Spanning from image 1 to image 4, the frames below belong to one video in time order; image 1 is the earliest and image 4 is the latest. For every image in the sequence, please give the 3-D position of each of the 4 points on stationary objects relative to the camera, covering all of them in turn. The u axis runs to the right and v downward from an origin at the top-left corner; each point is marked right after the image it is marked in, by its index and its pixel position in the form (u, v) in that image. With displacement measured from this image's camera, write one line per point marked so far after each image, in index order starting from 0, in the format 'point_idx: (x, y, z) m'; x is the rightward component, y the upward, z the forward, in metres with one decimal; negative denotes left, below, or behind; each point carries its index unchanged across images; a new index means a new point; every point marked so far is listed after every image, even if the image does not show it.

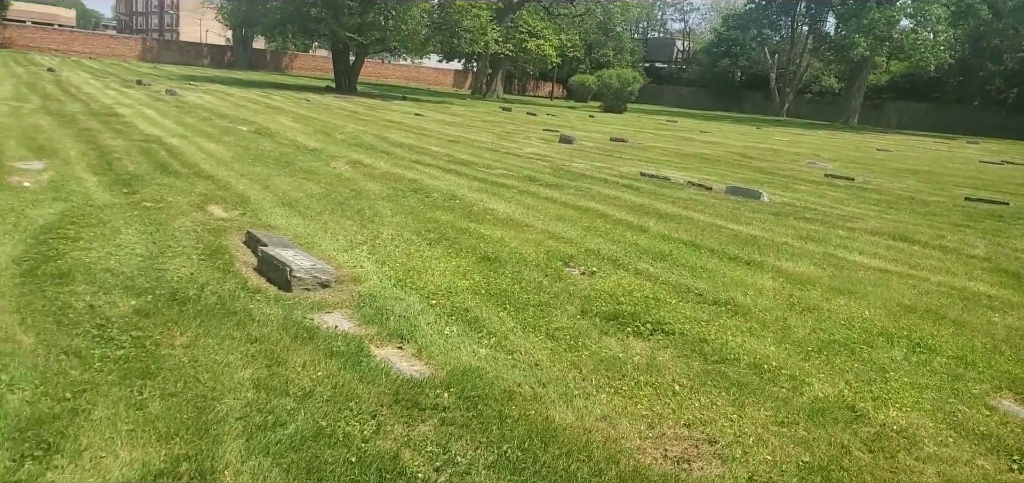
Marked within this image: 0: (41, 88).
0: (-11.4, +3.7, +19.0) m
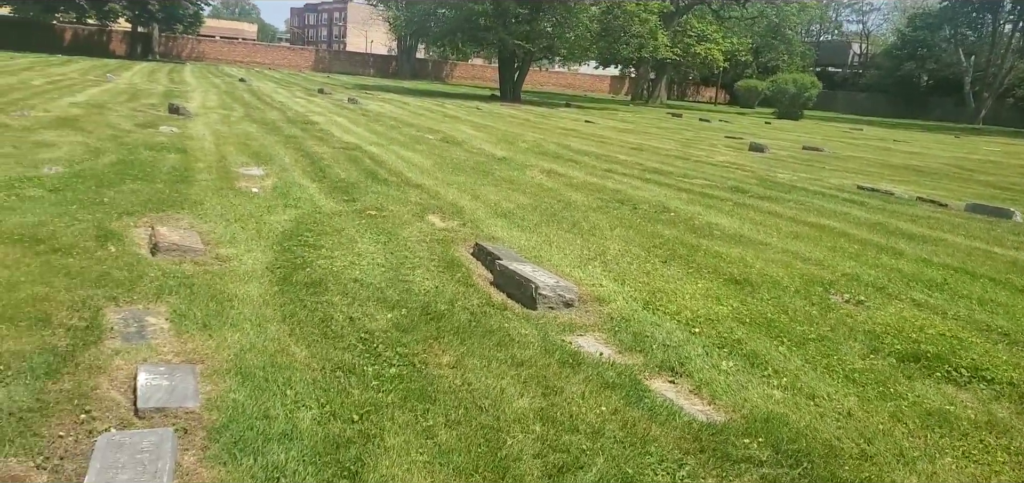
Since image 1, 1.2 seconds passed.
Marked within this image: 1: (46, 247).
0: (-7.0, +3.7, +20.3) m
1: (-3.0, 0.0, +5.2) m
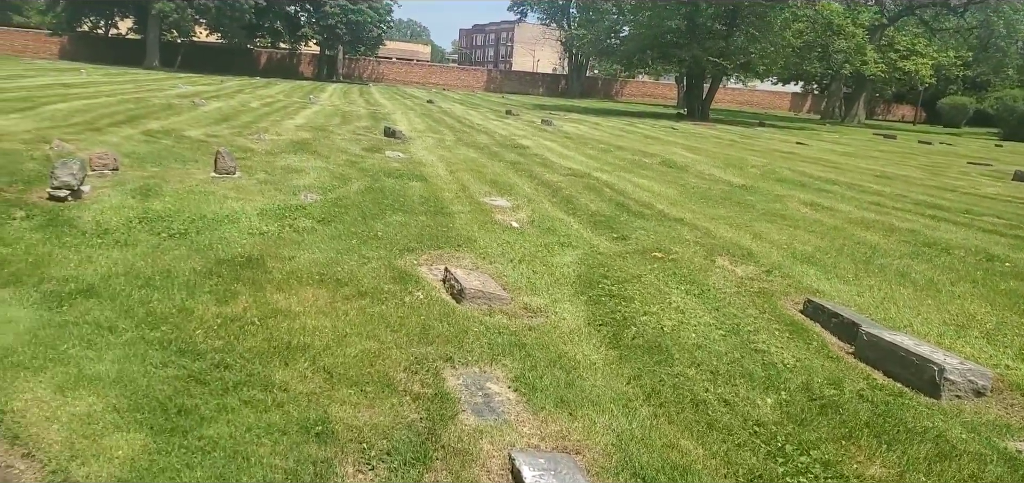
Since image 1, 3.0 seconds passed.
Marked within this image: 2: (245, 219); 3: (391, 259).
0: (-1.9, +3.2, +20.6) m
1: (-1.0, -0.3, +4.8) m
2: (-2.3, +0.2, +6.9) m
3: (-0.9, -0.1, +5.7) m
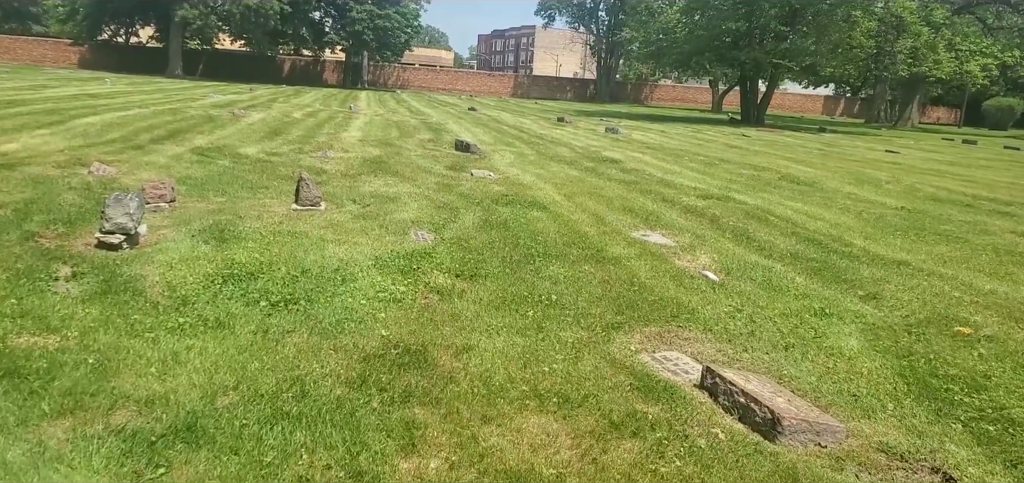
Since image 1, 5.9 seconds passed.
0: (-0.3, +2.7, +18.8) m
1: (+0.4, -0.7, +3.1) m
2: (-1.0, -0.2, +5.2) m
3: (+0.5, -0.5, +3.9) m
